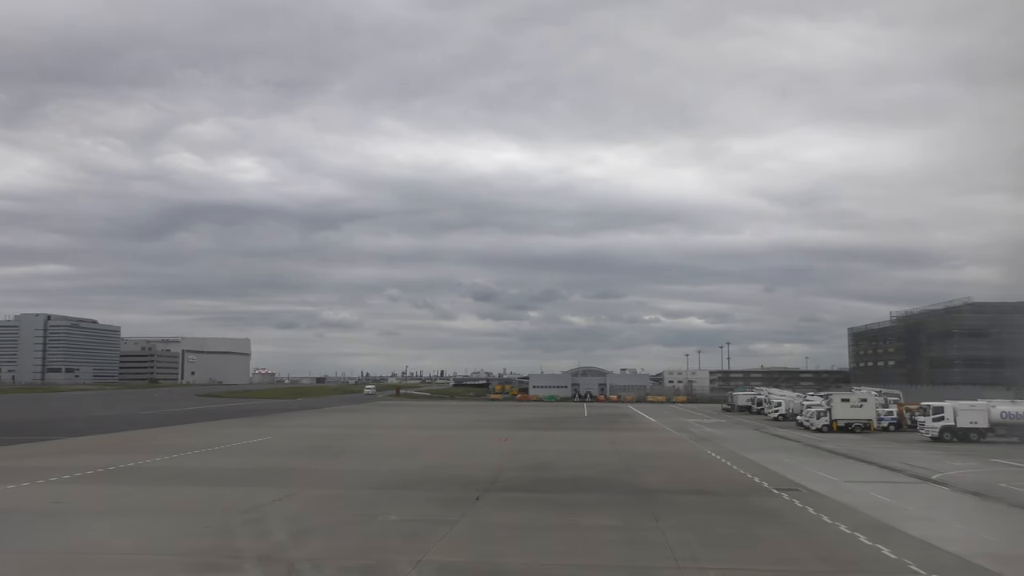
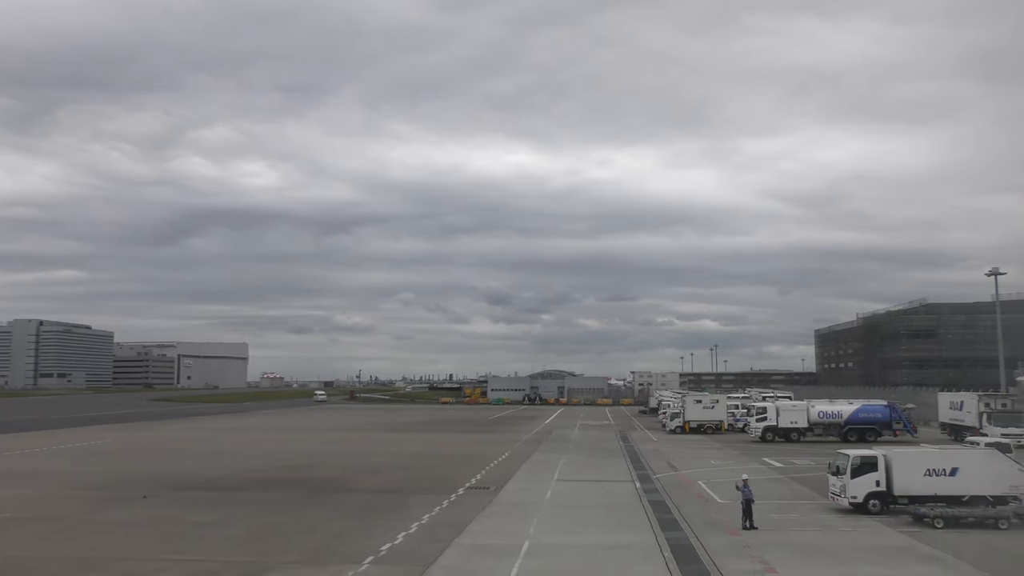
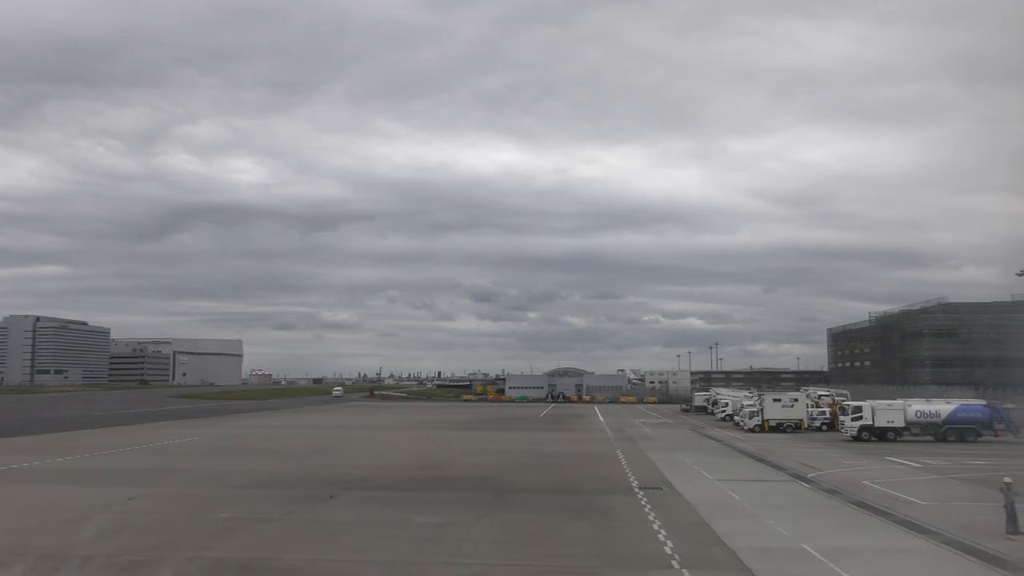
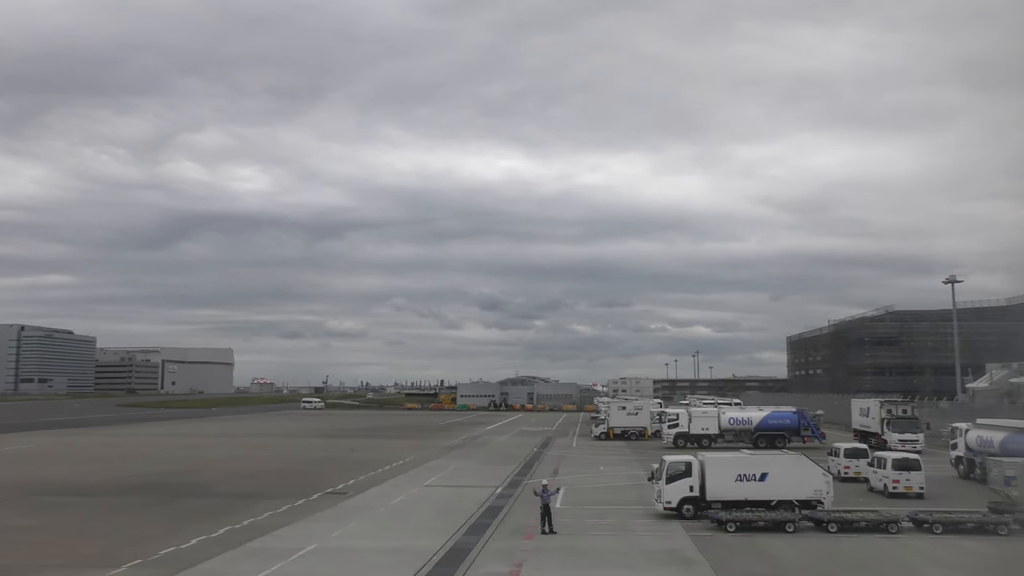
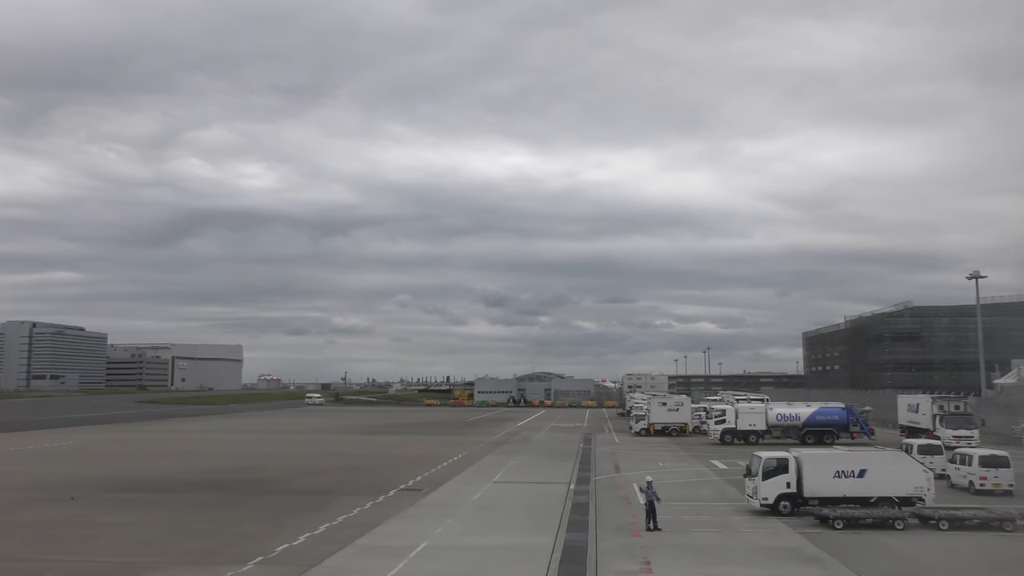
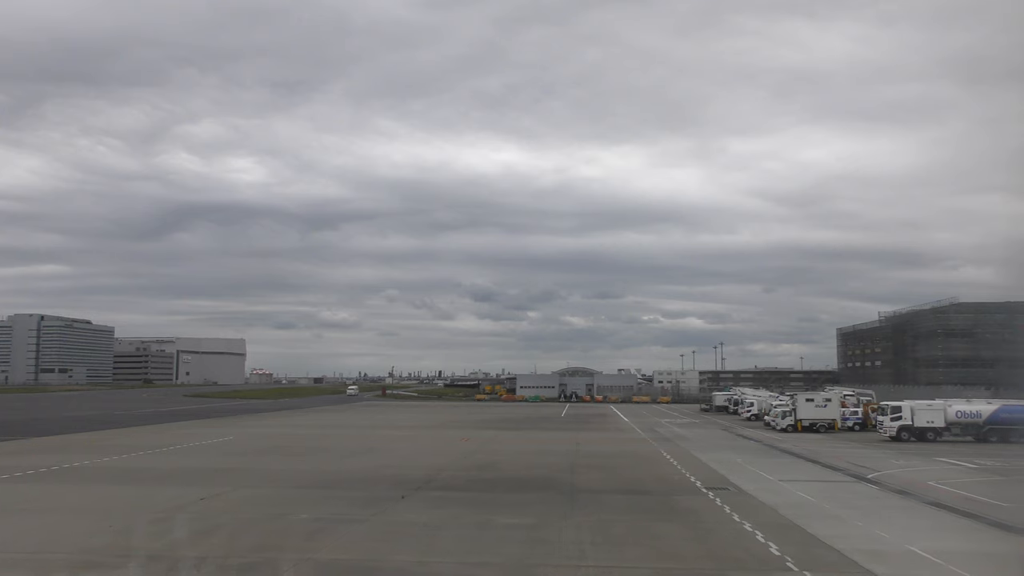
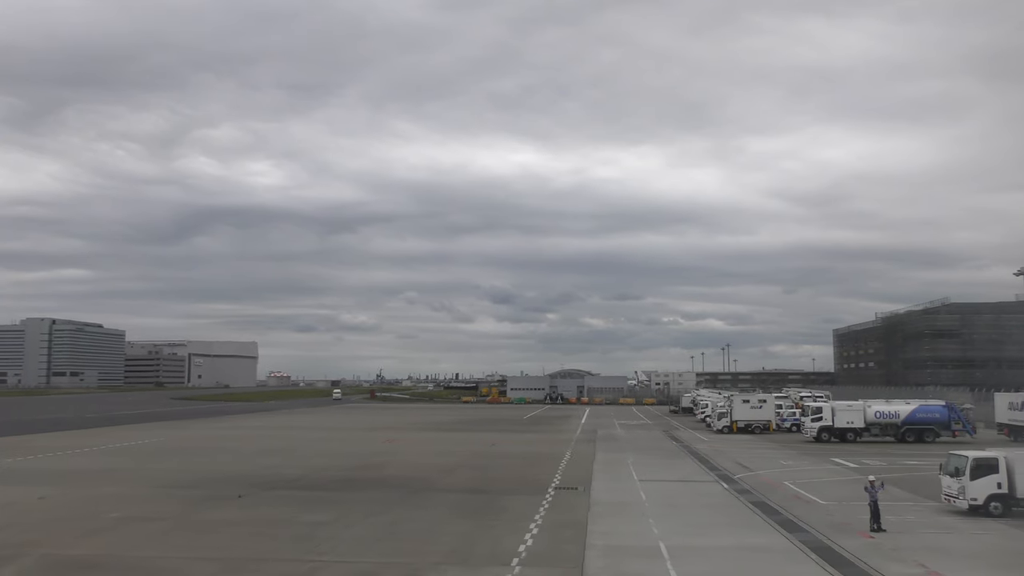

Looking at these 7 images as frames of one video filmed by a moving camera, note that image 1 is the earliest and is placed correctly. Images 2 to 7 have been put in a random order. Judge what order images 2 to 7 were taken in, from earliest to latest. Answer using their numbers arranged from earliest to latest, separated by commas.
6, 3, 7, 2, 5, 4
